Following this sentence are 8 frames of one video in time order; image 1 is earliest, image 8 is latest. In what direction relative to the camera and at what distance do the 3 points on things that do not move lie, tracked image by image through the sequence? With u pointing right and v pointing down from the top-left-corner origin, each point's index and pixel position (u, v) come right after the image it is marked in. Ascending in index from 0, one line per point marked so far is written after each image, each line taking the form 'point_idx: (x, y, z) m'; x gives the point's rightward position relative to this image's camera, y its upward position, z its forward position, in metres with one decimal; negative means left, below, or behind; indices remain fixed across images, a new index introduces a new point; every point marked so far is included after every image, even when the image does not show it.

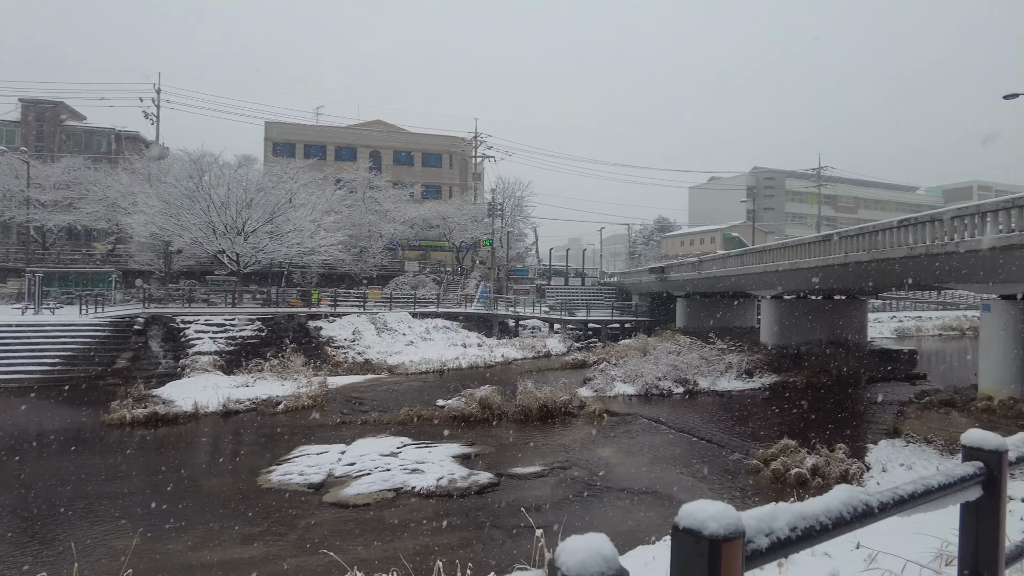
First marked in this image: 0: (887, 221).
0: (+9.7, +1.7, +16.8) m
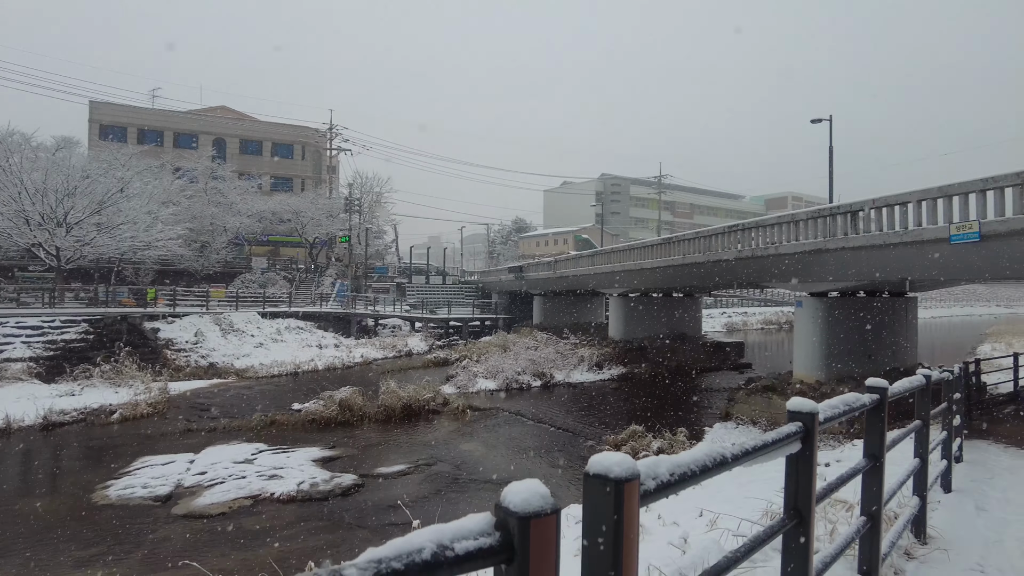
0: (+5.9, +1.8, +18.7) m
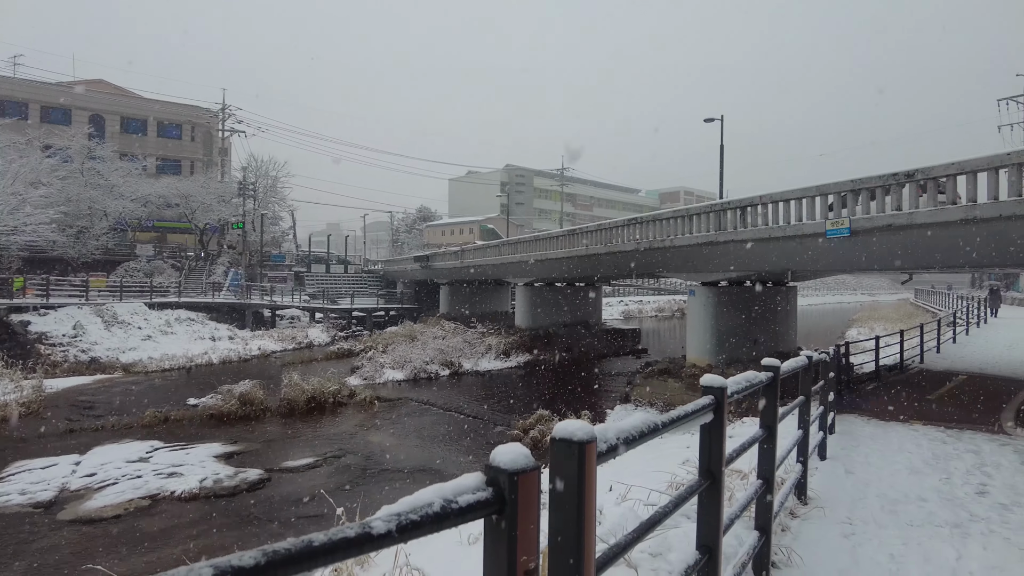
0: (+3.3, +2.1, +19.5) m
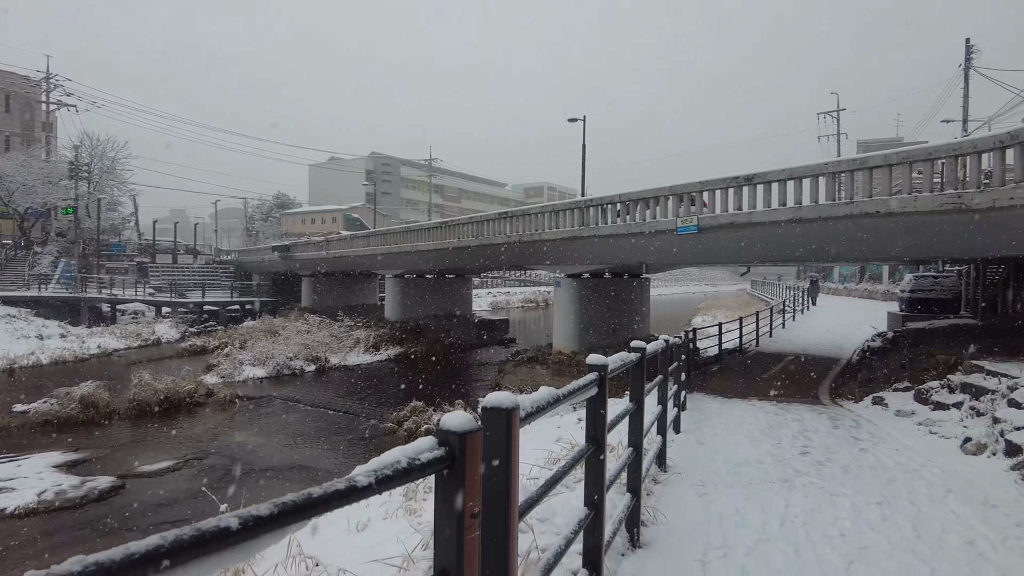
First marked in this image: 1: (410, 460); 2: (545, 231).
0: (-0.6, +2.3, +20.0) m
1: (-0.2, -0.3, +1.3) m
2: (+0.9, +1.6, +17.7) m
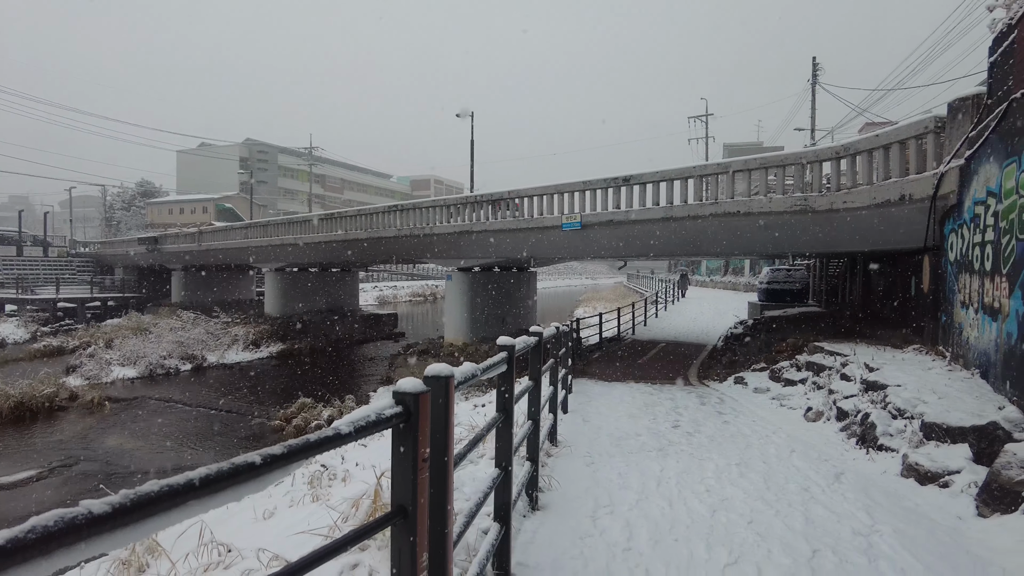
0: (-4.0, +2.5, +19.9) m
1: (-0.3, -0.3, +1.6) m
2: (-2.1, +1.8, +17.9) m
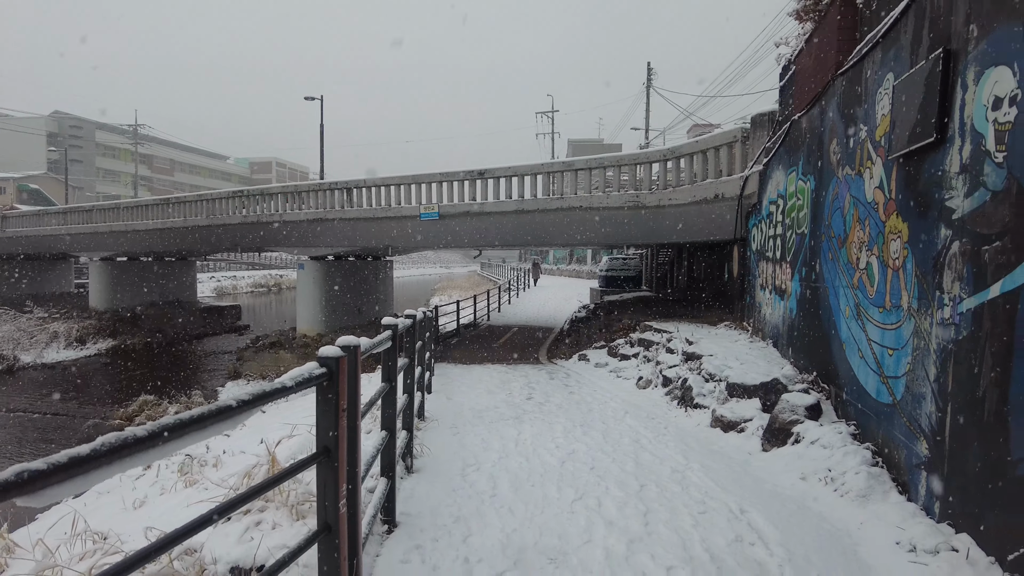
0: (-8.4, +2.8, +19.0) m
1: (-0.6, -0.3, +2.1) m
2: (-6.0, +2.0, +17.5) m
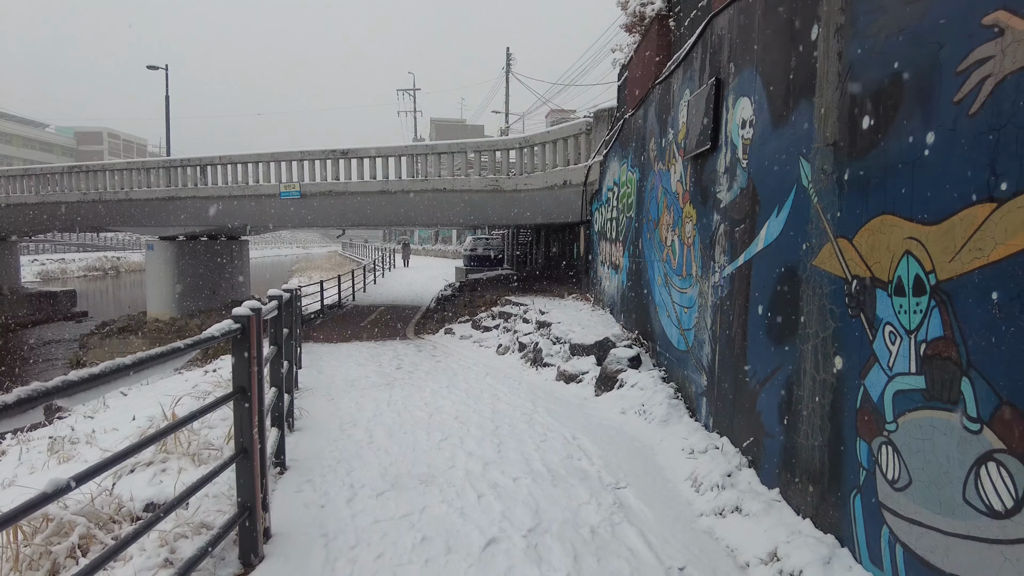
0: (-12.2, +3.3, +17.5) m
1: (-1.1, -0.2, +2.6) m
2: (-9.6, +2.5, +16.5) m
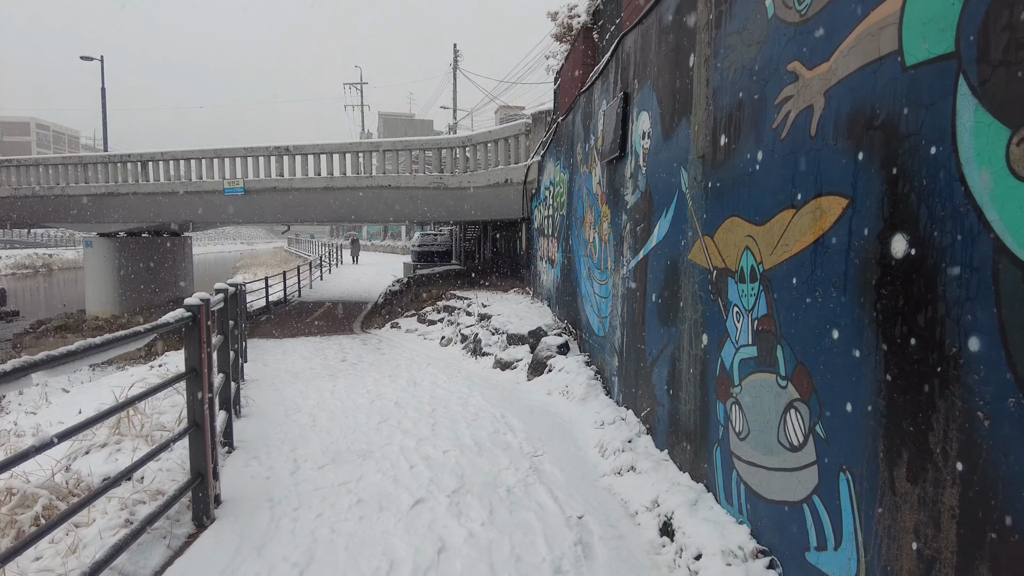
0: (-13.7, +3.3, +17.0) m
1: (-1.5, -0.1, +3.0) m
2: (-11.0, +2.6, +16.2) m
